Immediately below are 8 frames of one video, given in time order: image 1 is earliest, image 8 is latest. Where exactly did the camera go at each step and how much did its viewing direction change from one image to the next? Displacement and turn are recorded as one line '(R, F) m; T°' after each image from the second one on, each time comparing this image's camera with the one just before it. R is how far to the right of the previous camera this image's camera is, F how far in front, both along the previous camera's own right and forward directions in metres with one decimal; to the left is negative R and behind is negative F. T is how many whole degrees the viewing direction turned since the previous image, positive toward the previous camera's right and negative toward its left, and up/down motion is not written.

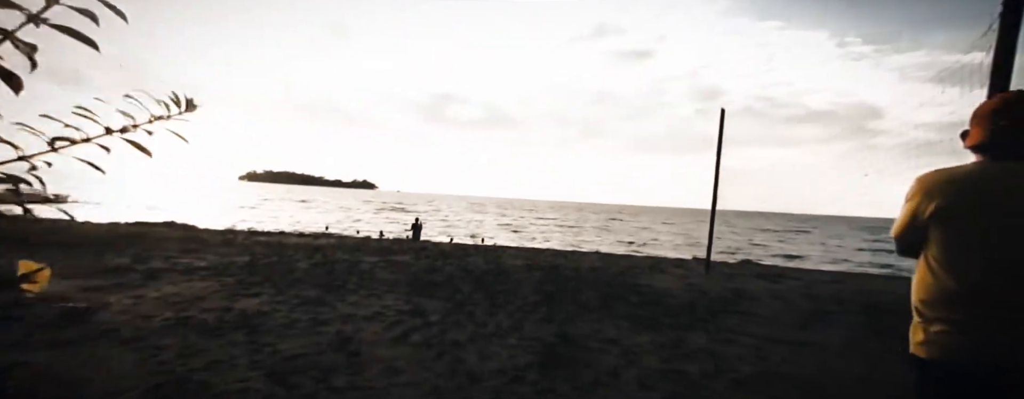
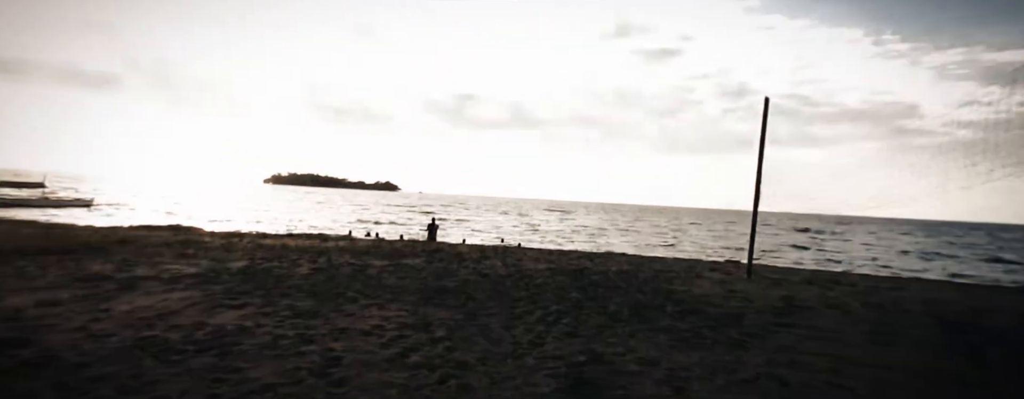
(0.0, +1.5) m; -2°
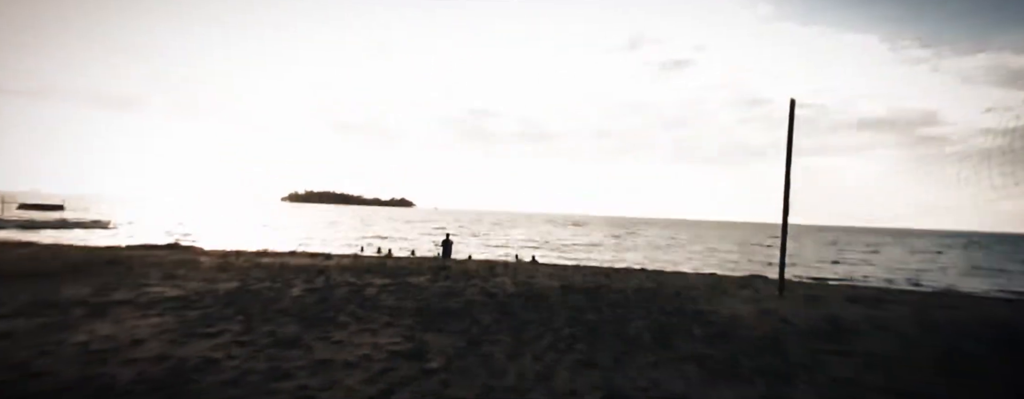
(+0.2, +1.1) m; -1°
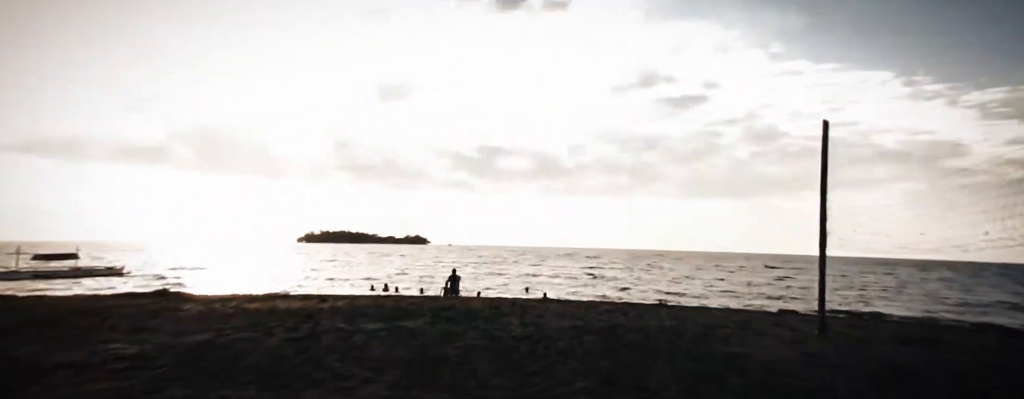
(+0.2, +1.4) m; -1°
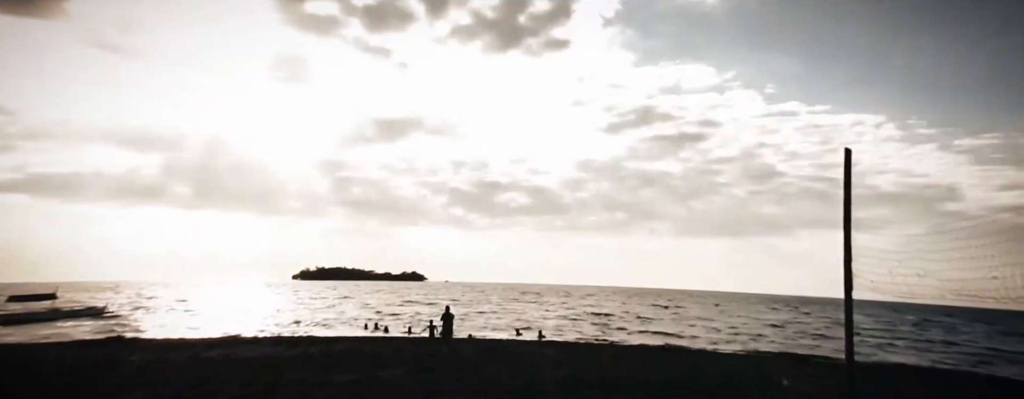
(+0.2, +1.4) m; 0°
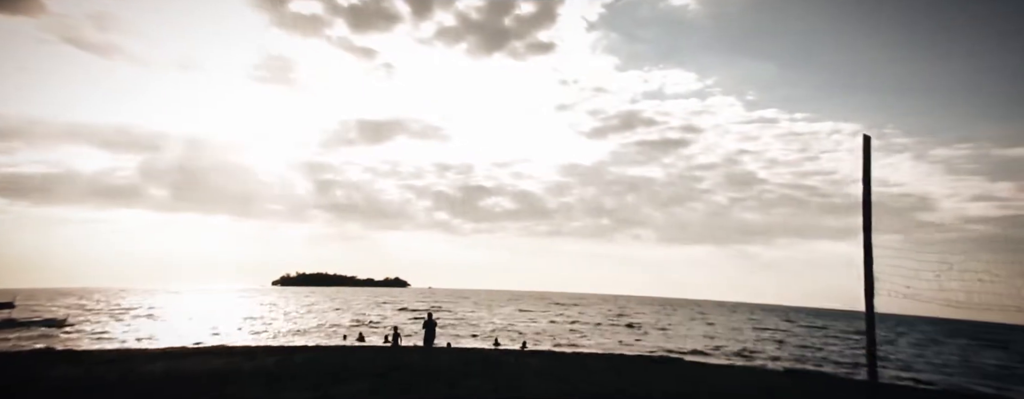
(+0.1, +1.5) m; +1°
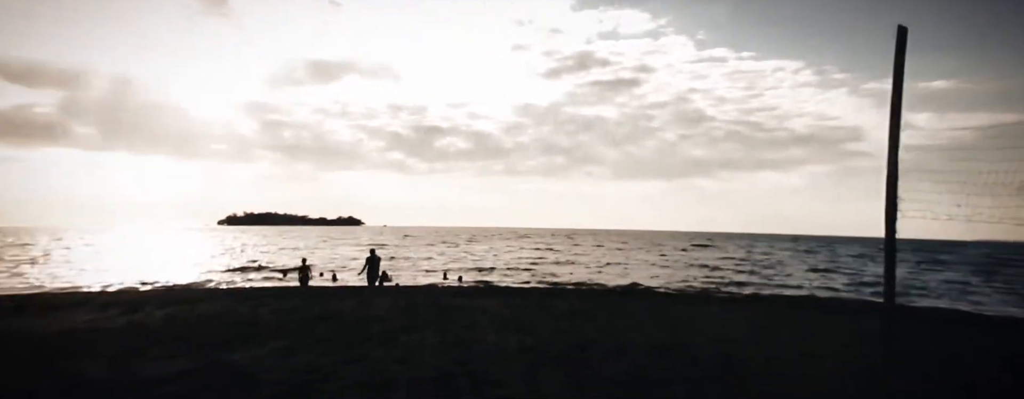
(+0.1, +2.2) m; +4°
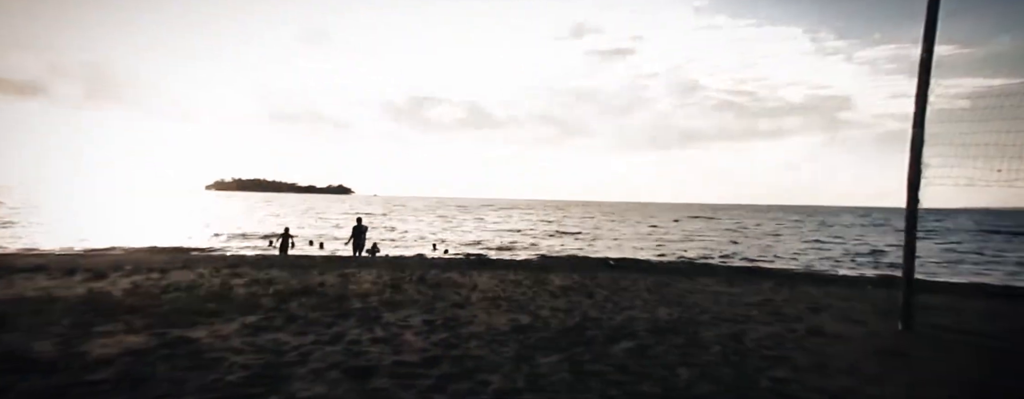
(0.0, +0.7) m; +1°
